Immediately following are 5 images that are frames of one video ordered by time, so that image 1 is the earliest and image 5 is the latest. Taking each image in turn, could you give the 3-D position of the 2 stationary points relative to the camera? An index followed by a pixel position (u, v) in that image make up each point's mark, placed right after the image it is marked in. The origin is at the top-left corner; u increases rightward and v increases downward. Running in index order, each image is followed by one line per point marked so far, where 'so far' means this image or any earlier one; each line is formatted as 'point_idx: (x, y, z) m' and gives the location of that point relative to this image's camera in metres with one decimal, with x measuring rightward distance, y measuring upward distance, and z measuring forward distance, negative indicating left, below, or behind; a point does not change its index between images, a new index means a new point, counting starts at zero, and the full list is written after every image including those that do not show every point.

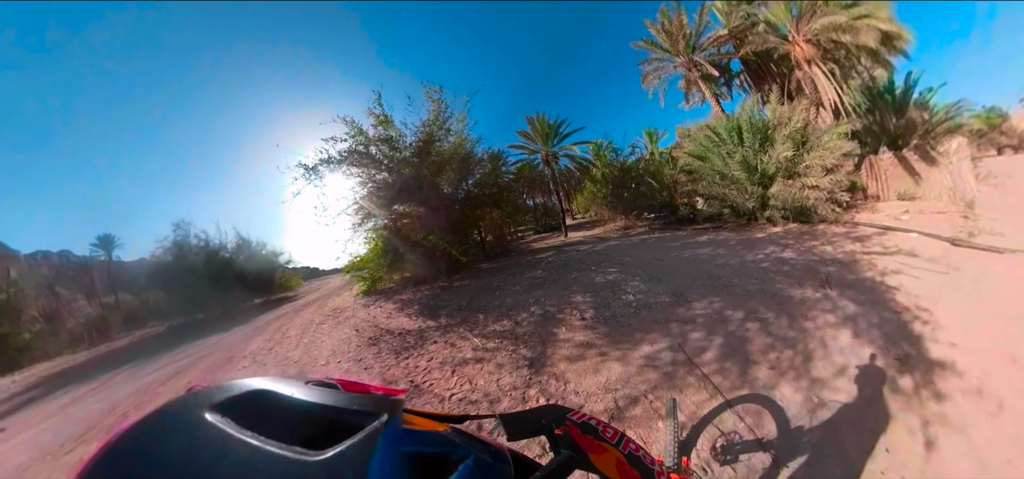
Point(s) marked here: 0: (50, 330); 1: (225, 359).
0: (-2.1, -0.4, +1.8) m
1: (-1.9, -0.8, +2.5) m
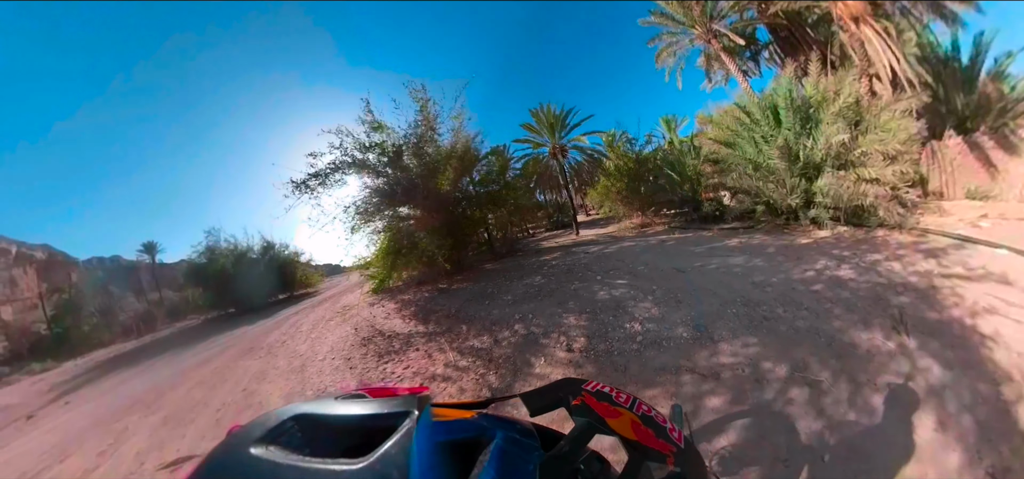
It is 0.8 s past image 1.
0: (-2.3, -0.5, +2.3) m
1: (-2.0, -0.8, +2.9) m
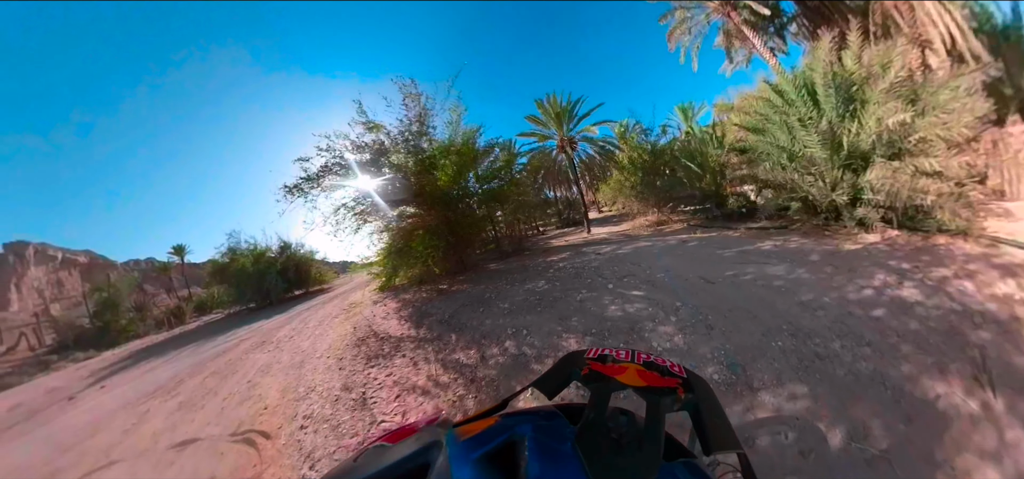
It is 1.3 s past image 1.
0: (-2.5, -0.5, +2.6) m
1: (-2.1, -0.9, +3.2) m
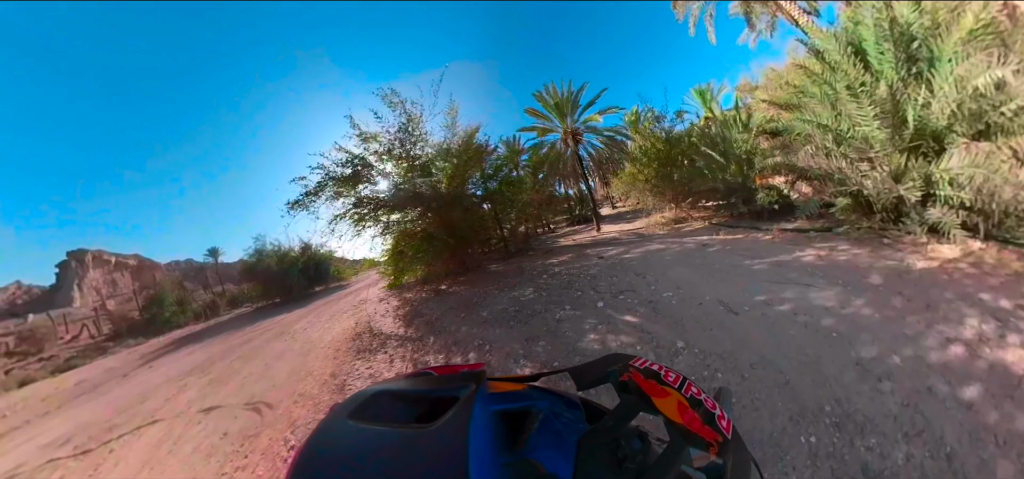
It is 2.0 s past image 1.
0: (-2.7, -0.6, +3.1) m
1: (-2.3, -0.9, +3.7) m
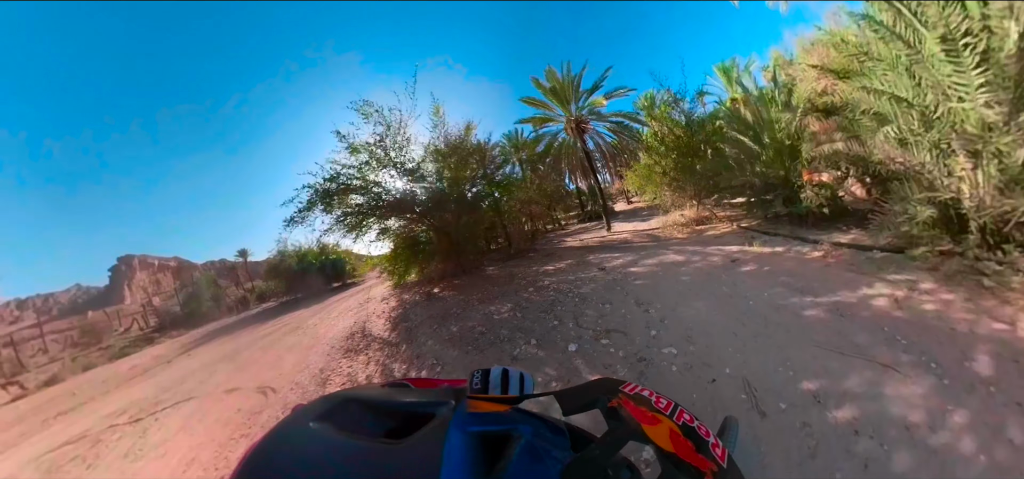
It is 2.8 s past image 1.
0: (-2.8, -0.6, +3.6) m
1: (-2.4, -0.9, +4.2) m
